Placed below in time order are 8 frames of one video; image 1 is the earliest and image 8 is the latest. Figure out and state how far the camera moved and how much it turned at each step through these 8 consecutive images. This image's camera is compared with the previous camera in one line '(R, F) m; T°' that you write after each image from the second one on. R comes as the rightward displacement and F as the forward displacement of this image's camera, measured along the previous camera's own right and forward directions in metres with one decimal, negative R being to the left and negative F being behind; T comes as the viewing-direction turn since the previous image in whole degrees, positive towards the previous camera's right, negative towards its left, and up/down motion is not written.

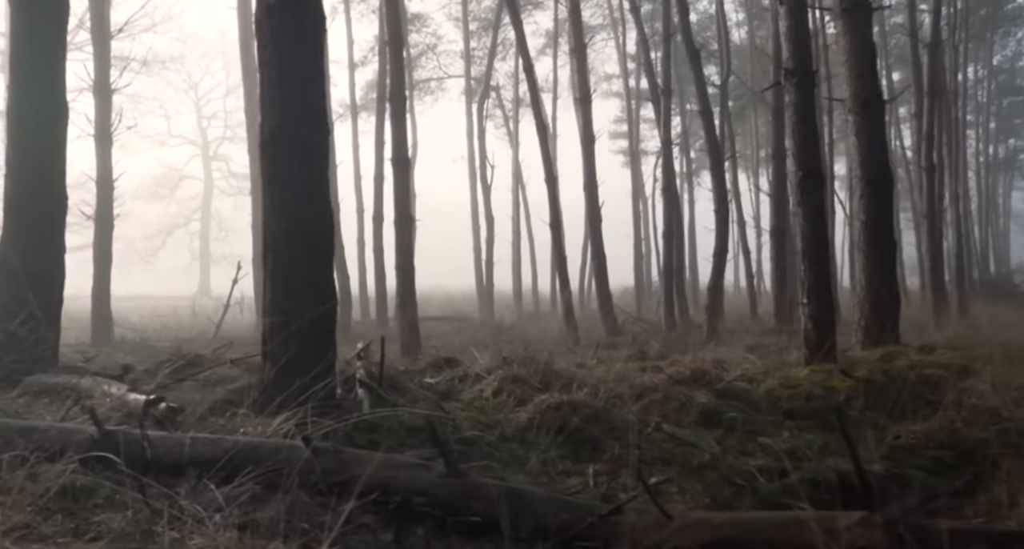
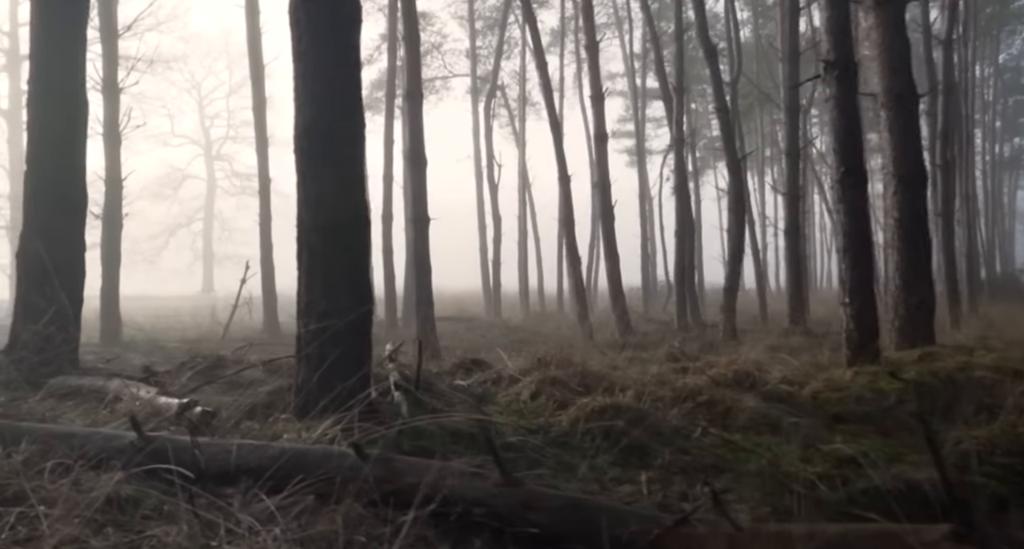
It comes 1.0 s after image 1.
(-0.3, +0.2) m; 0°
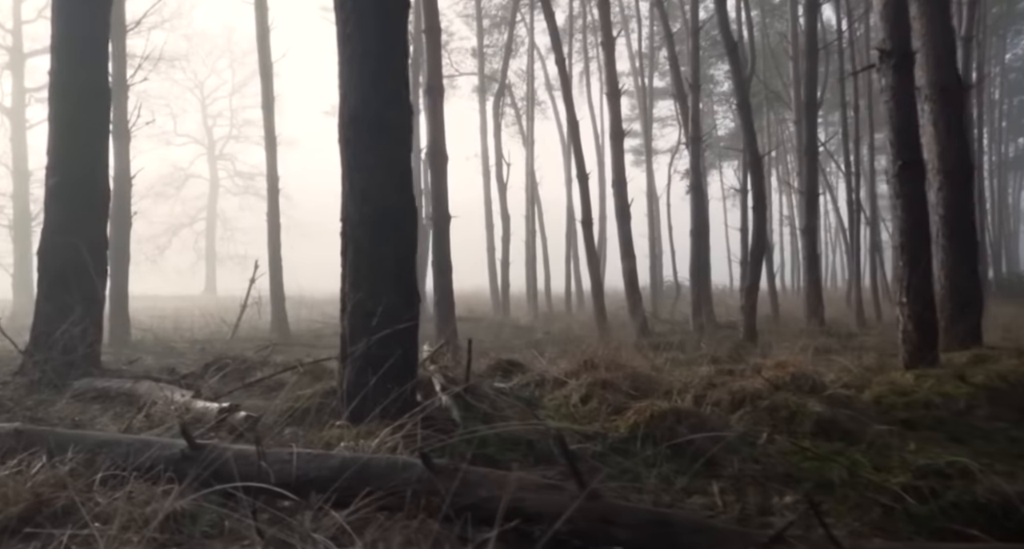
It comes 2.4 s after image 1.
(-0.4, +0.3) m; 0°
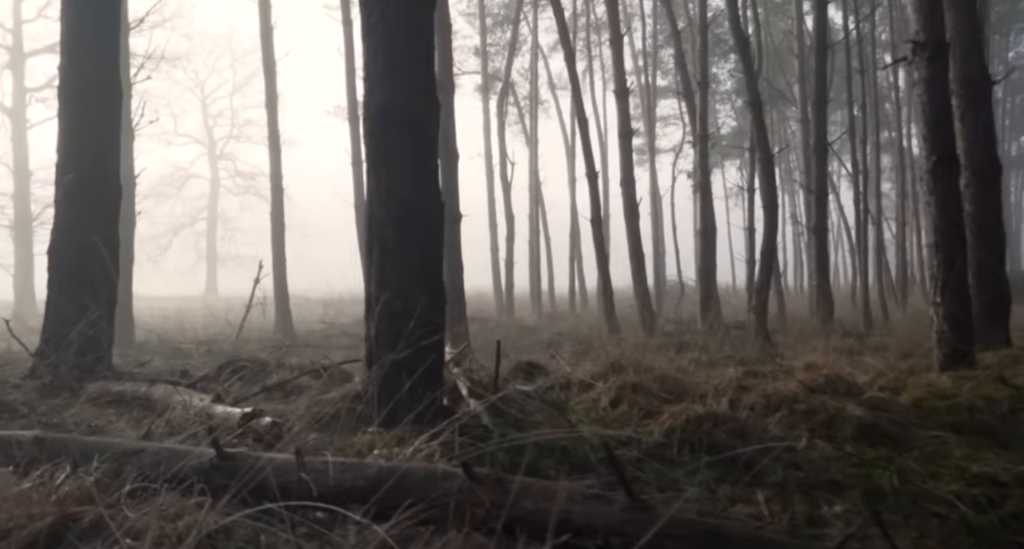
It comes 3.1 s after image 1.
(-0.2, +0.2) m; 0°
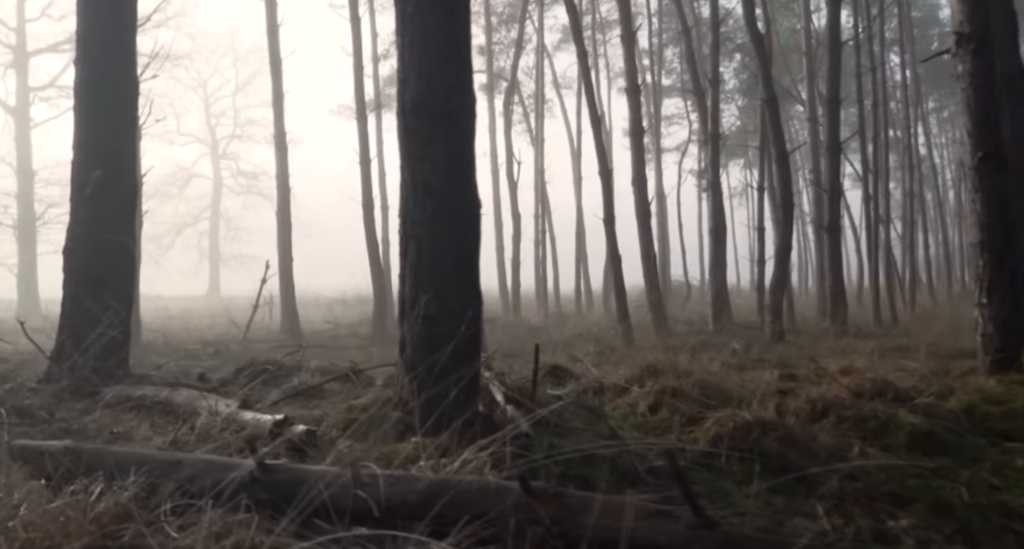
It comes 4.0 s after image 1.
(-0.3, +0.2) m; 0°
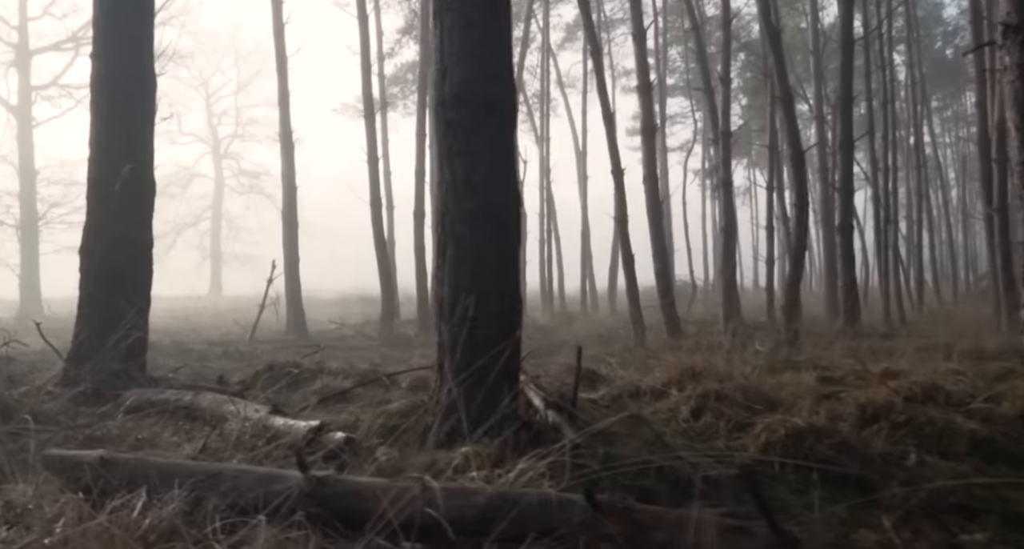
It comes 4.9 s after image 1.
(-0.3, +0.2) m; 0°
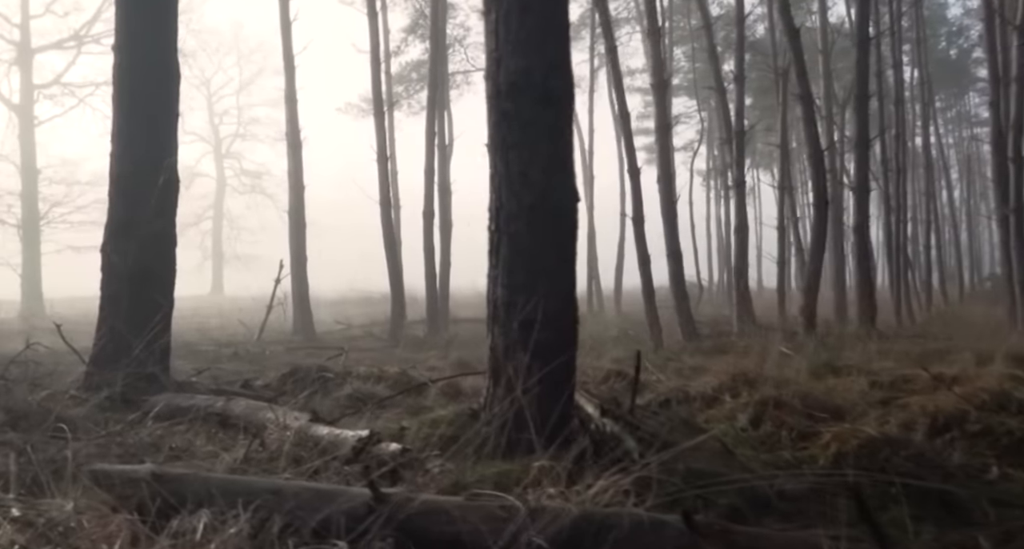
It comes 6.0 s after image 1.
(-0.3, +0.3) m; 0°
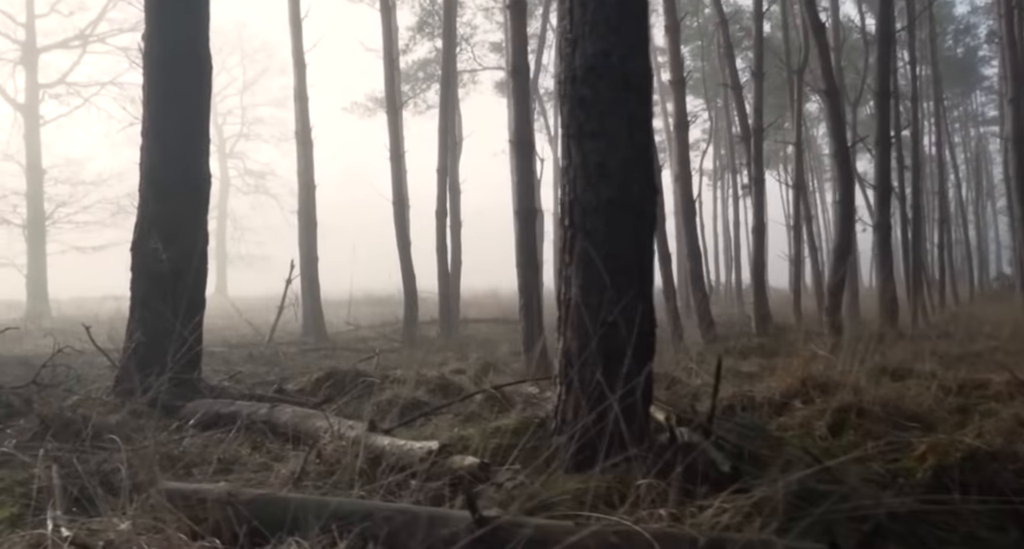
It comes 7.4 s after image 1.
(-0.4, +0.3) m; 0°
